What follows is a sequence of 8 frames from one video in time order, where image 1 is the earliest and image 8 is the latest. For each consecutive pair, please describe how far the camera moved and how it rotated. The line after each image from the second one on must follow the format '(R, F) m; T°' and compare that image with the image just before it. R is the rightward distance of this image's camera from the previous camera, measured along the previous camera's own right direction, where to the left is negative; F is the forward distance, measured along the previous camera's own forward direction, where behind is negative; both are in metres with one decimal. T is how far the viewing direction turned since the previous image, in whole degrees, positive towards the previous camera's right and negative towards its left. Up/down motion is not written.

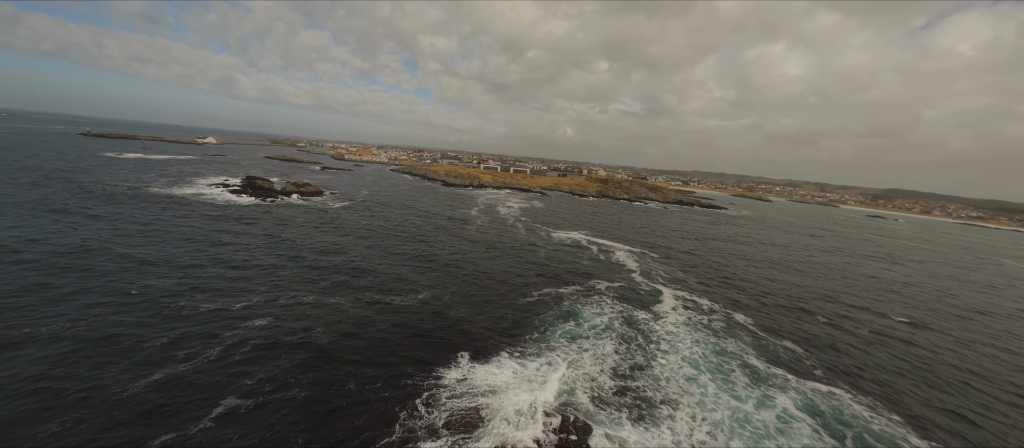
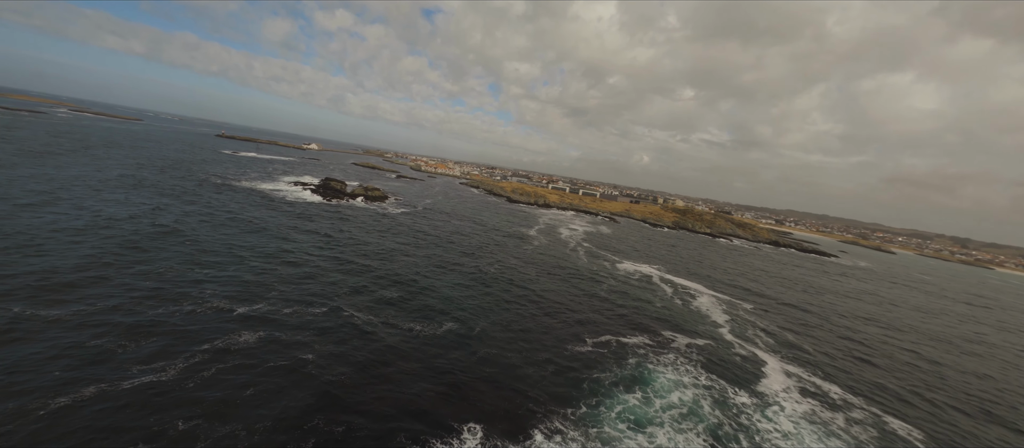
(+0.3, +3.6) m; -11°
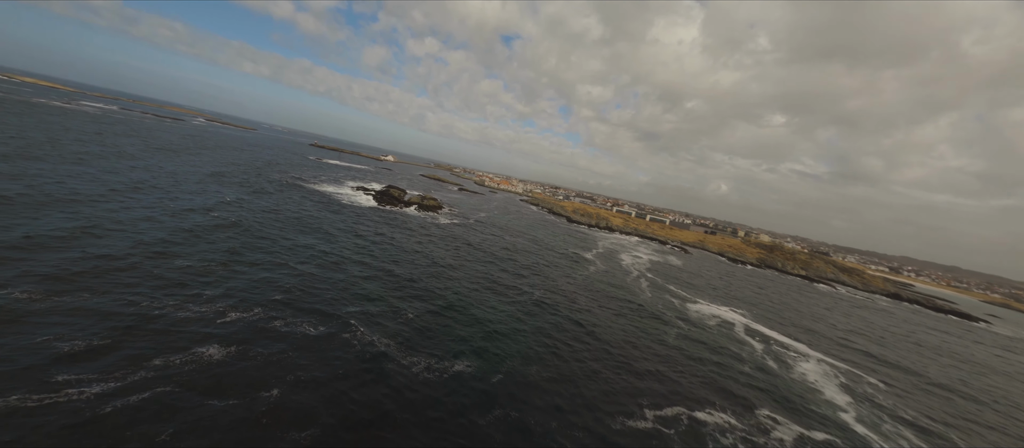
(+0.6, +3.2) m; -10°
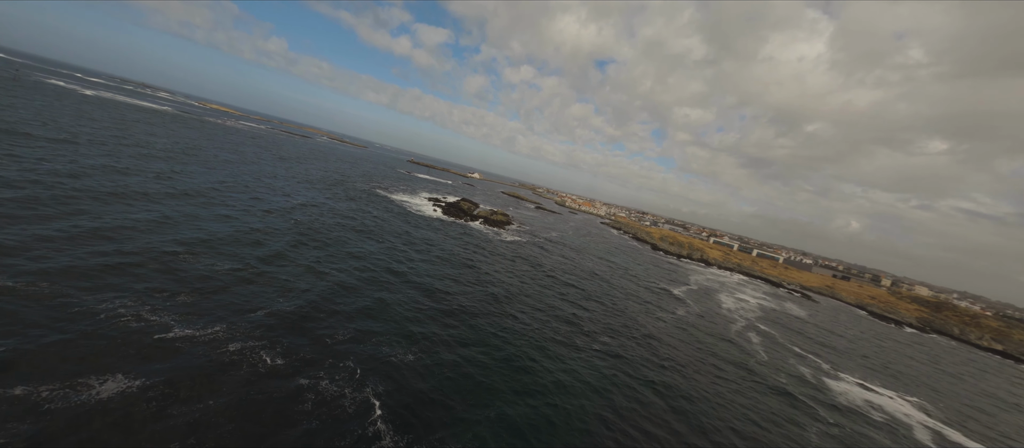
(+0.8, +4.3) m; -13°
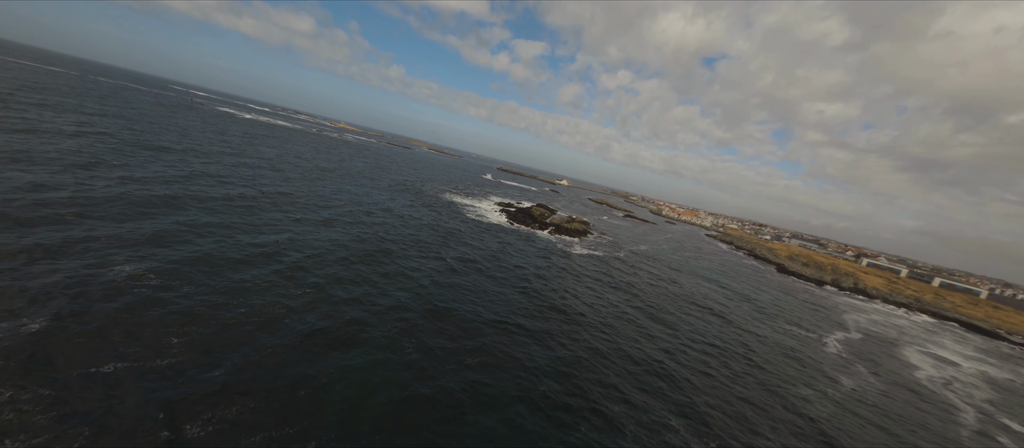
(+1.2, +6.0) m; -15°
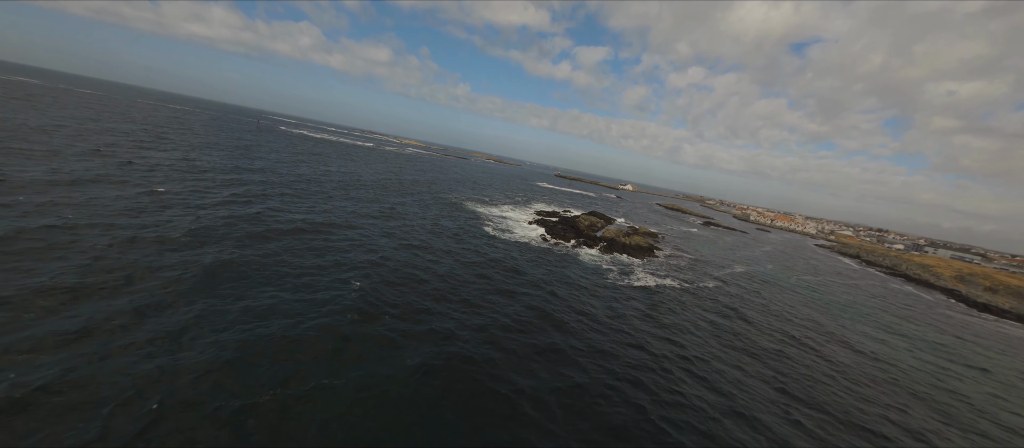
(+1.5, +9.0) m; -10°
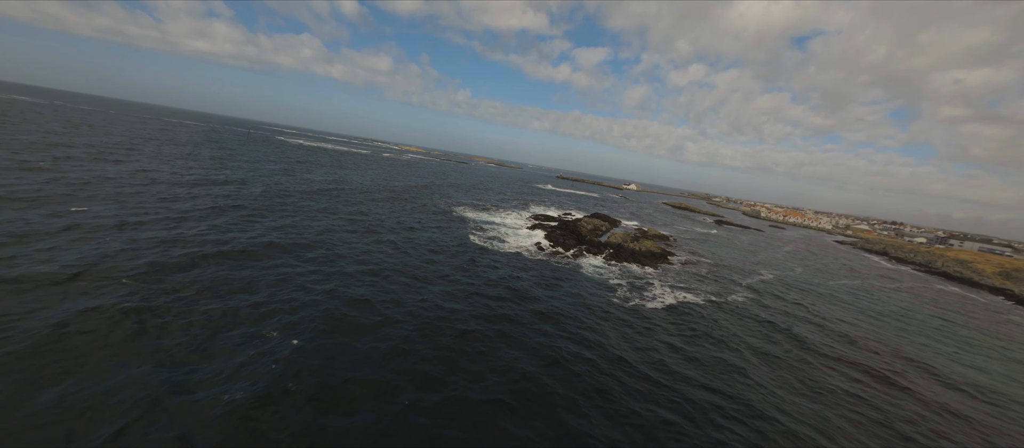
(+0.5, +3.6) m; -1°
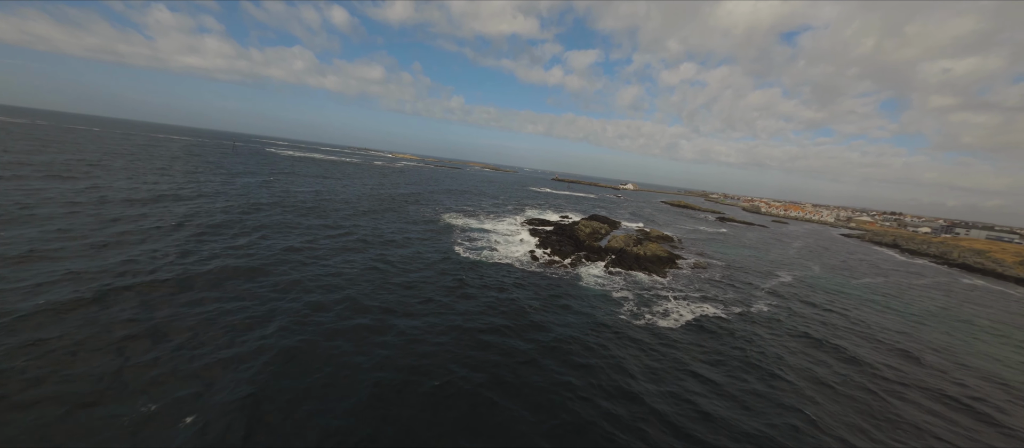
(+0.2, +2.5) m; 0°
